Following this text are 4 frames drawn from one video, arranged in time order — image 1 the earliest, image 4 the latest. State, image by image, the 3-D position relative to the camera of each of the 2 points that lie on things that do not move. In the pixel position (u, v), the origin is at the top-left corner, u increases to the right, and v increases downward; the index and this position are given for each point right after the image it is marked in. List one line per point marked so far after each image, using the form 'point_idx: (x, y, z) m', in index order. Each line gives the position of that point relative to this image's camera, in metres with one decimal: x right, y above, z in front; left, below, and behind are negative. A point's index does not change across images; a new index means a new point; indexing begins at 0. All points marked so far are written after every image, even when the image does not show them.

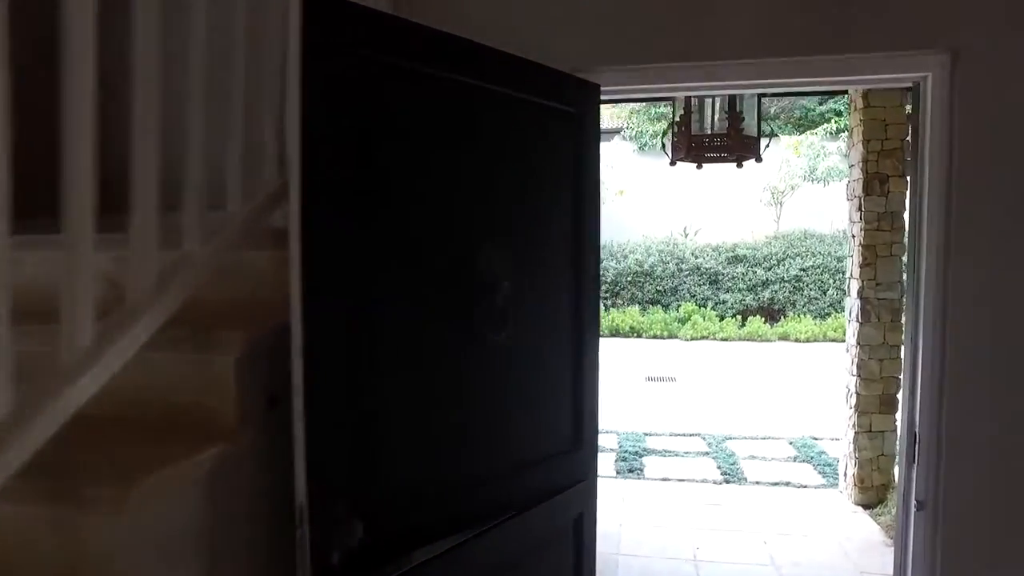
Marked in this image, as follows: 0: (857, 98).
0: (+1.8, +1.0, +3.6) m
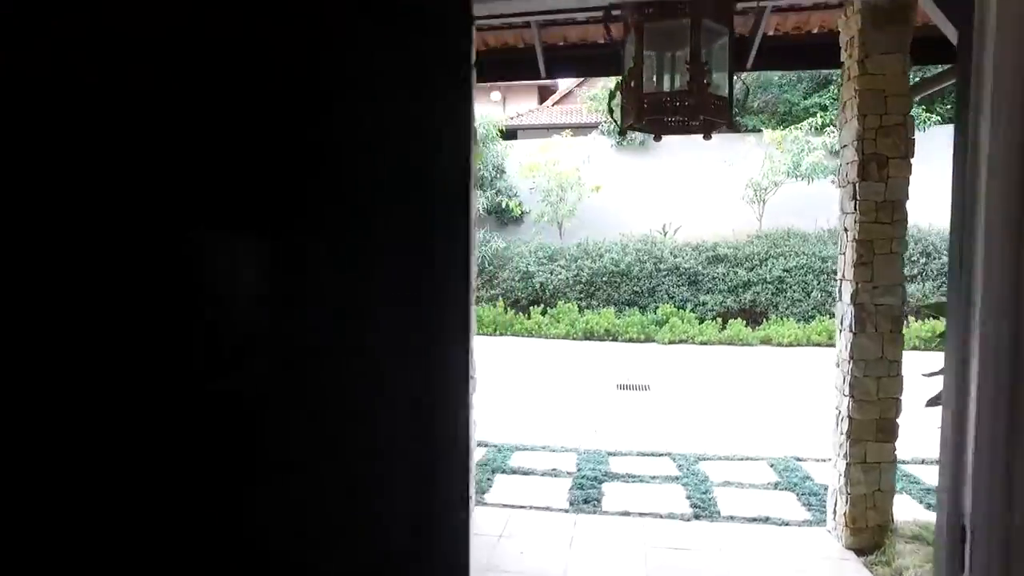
0: (+1.5, +1.0, +3.0) m
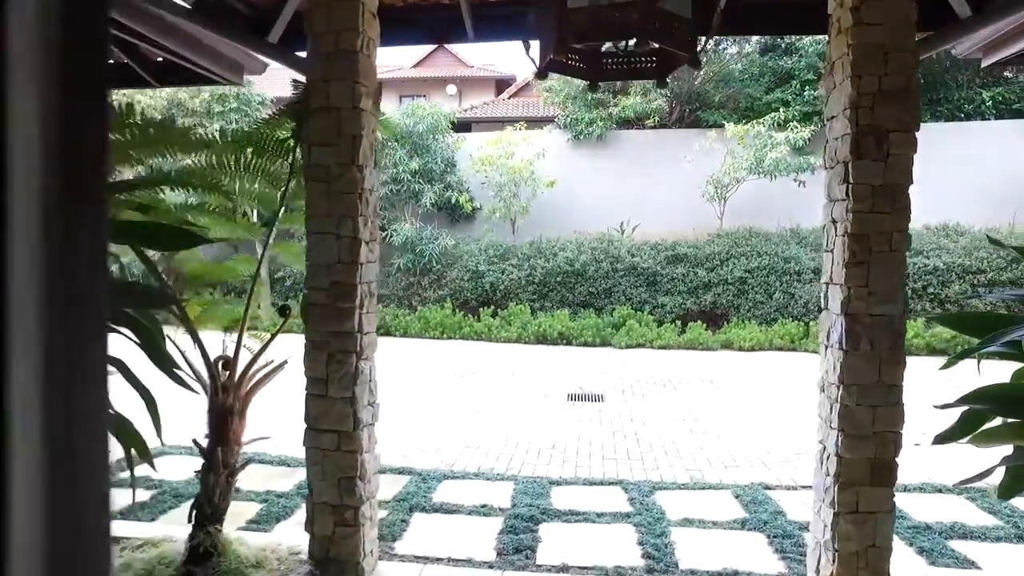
0: (+1.2, +1.0, +2.4) m
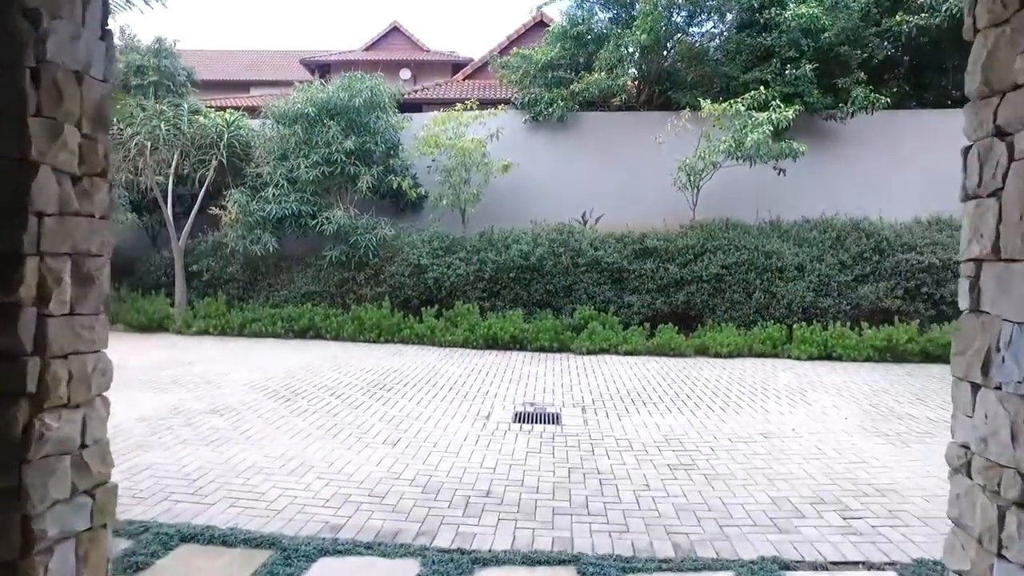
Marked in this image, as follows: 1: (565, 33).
0: (+0.9, +1.0, +1.2) m
1: (+0.9, +4.2, +11.2) m
